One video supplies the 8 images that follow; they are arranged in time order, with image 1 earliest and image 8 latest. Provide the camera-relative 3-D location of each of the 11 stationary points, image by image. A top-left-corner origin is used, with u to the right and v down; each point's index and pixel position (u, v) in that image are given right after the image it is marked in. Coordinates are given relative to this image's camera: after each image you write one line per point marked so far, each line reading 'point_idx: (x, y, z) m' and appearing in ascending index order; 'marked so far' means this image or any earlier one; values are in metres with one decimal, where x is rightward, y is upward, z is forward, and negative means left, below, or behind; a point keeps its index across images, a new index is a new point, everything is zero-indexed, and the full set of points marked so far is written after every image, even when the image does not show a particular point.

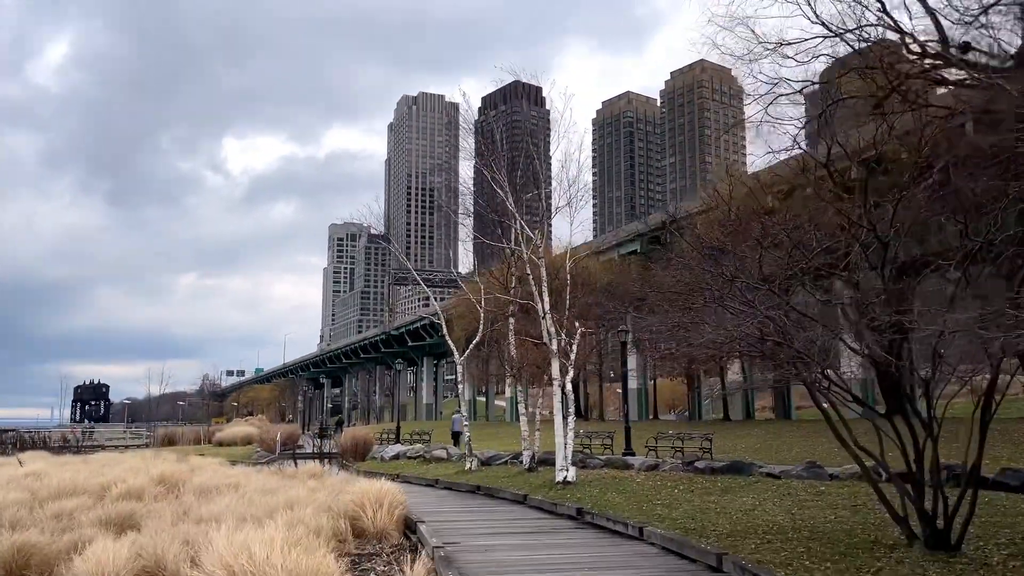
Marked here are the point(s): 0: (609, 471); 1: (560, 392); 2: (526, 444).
0: (+2.0, -3.6, +16.2) m
1: (+0.9, -1.9, +15.0) m
2: (+0.3, -3.3, +17.4) m
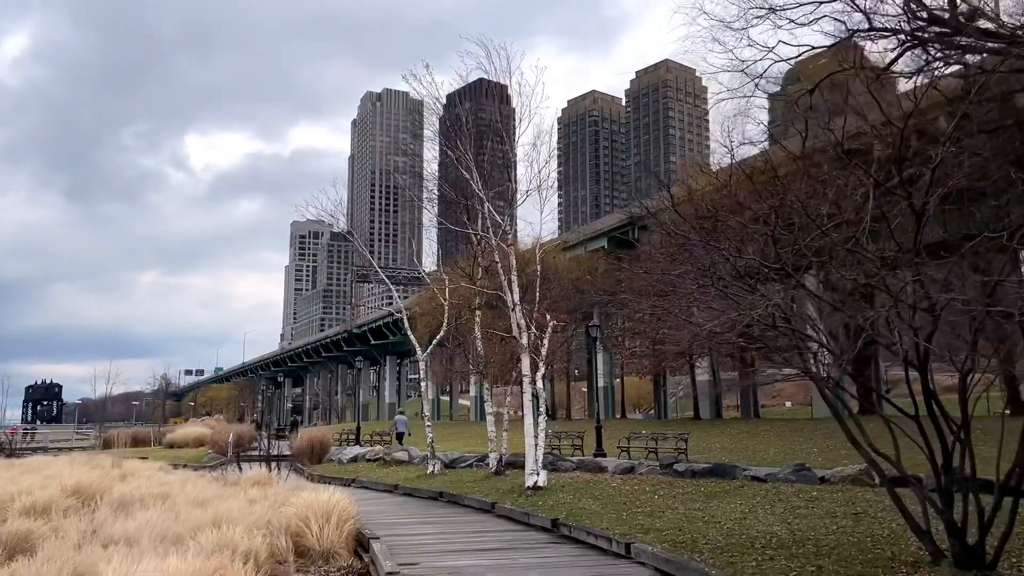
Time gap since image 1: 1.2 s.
0: (+1.3, -3.5, +15.4) m
1: (+0.3, -1.7, +14.1) m
2: (-0.4, -3.2, +16.5) m
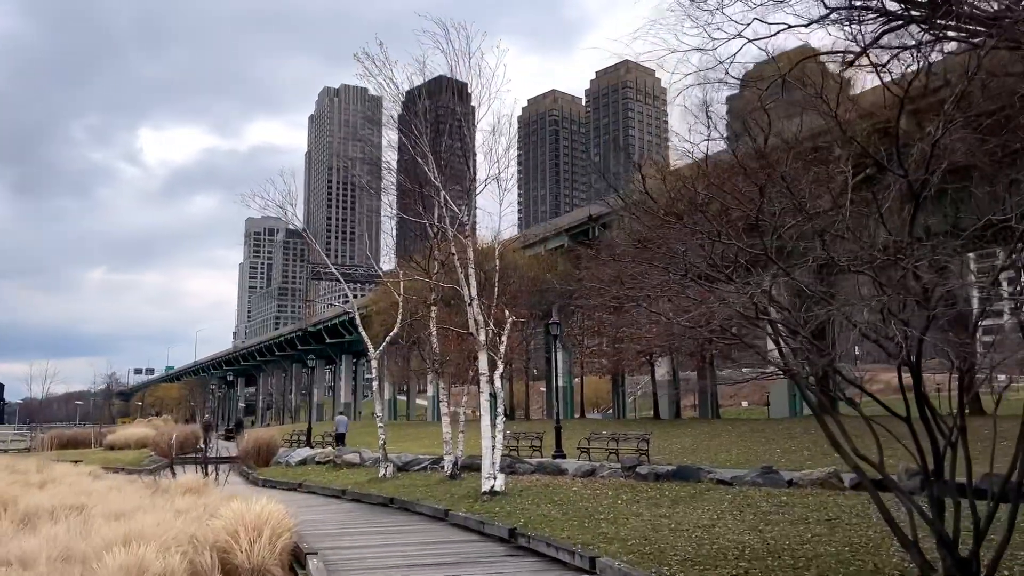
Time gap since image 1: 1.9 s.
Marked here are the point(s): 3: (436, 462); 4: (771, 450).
0: (+0.5, -3.4, +14.9) m
1: (-0.4, -1.6, +13.5) m
2: (-1.2, -3.1, +15.9) m
3: (-1.7, -4.0, +18.7) m
4: (+5.1, -3.2, +16.1) m
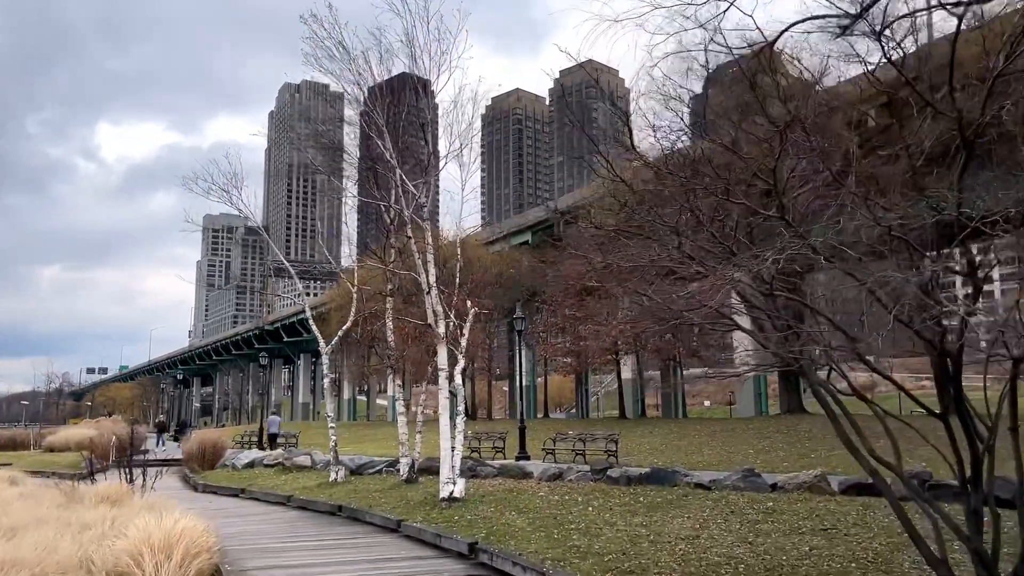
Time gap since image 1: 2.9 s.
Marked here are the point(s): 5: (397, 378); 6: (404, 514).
0: (-0.1, -3.3, +14.0) m
1: (-1.0, -1.5, +12.7) m
2: (-1.9, -3.0, +15.0) m
3: (-2.6, -3.8, +17.8) m
4: (+4.4, -3.0, +15.5) m
5: (-2.7, -2.1, +19.7) m
6: (-1.4, -3.0, +11.0) m
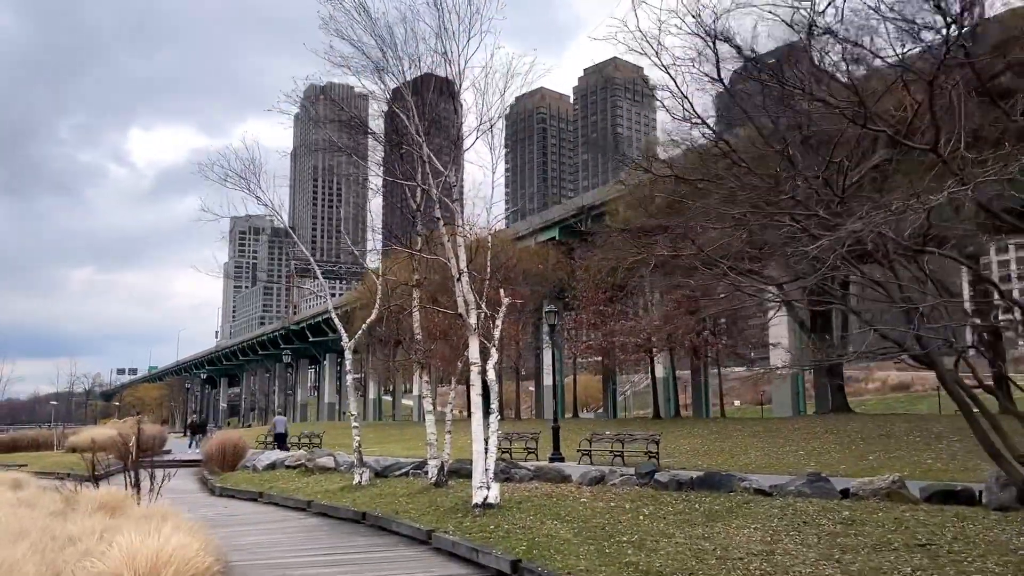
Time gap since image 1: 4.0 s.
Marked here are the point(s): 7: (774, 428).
0: (+0.4, -3.1, +13.2) m
1: (-0.5, -1.3, +11.8) m
2: (-1.3, -2.8, +14.2) m
3: (-1.9, -3.7, +17.0) m
4: (+5.0, -2.9, +14.5) m
5: (-2.0, -2.0, +18.9) m
6: (-0.9, -2.9, +10.2) m
7: (+6.1, -3.3, +19.3) m
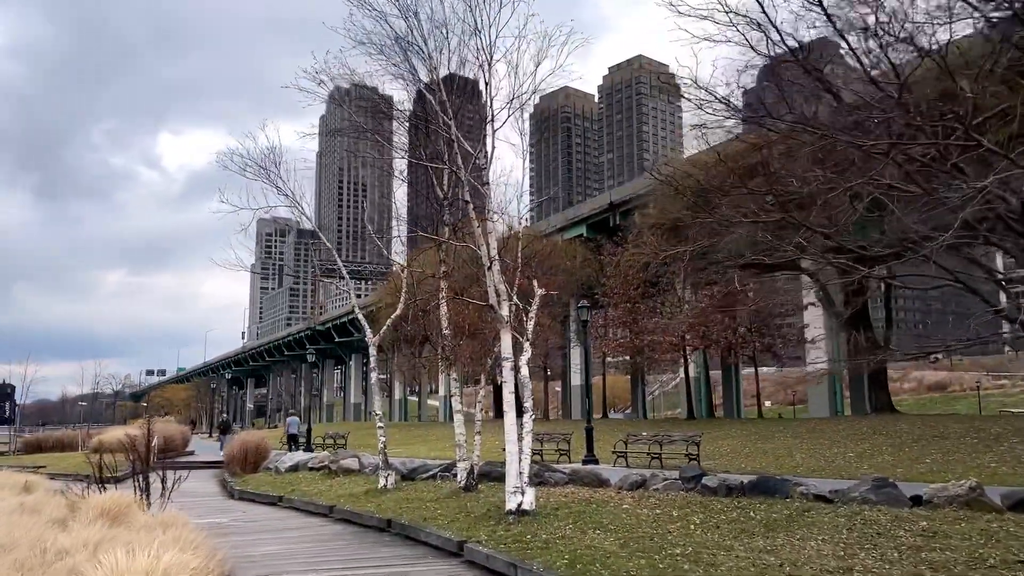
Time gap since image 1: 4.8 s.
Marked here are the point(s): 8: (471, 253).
0: (+0.9, -3.0, +12.5) m
1: (0.0, -1.2, +11.2) m
2: (-0.8, -2.7, +13.6) m
3: (-1.3, -3.6, +16.4) m
4: (+5.5, -2.8, +13.7) m
5: (-1.3, -1.9, +18.4) m
6: (-0.5, -2.8, +9.6) m
7: (+6.8, -3.1, +18.5) m
8: (-1.1, +0.9, +19.8) m
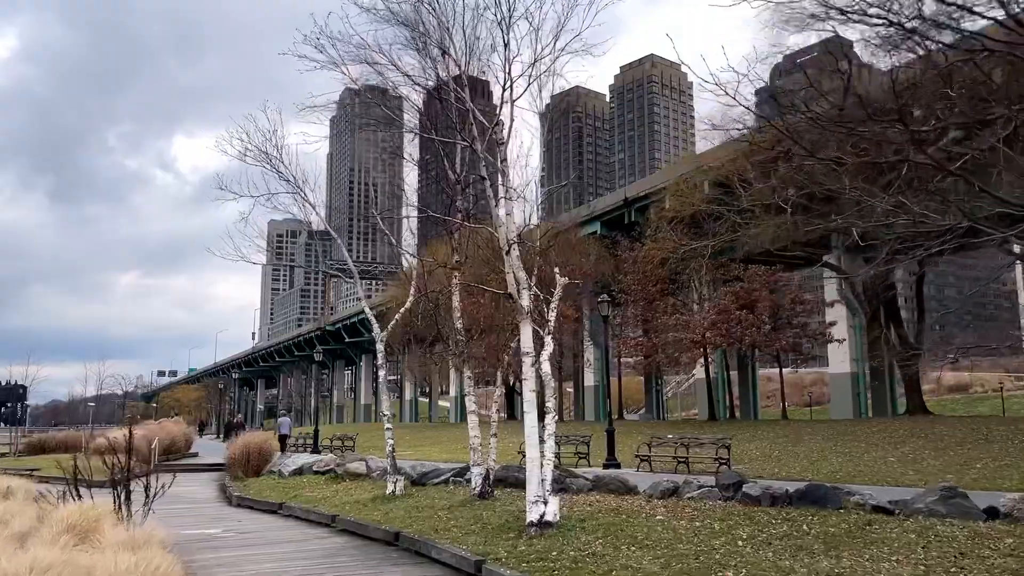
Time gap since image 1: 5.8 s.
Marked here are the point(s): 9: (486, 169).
0: (+1.2, -2.9, +11.7) m
1: (+0.2, -1.1, +10.4) m
2: (-0.5, -2.6, +12.8) m
3: (-1.0, -3.5, +15.6) m
4: (+5.7, -2.6, +12.9) m
5: (-1.0, -1.8, +17.6) m
6: (-0.3, -2.7, +8.8) m
7: (+7.1, -3.0, +17.6) m
8: (-0.8, +1.0, +19.0) m
9: (-0.4, +1.9, +13.1) m
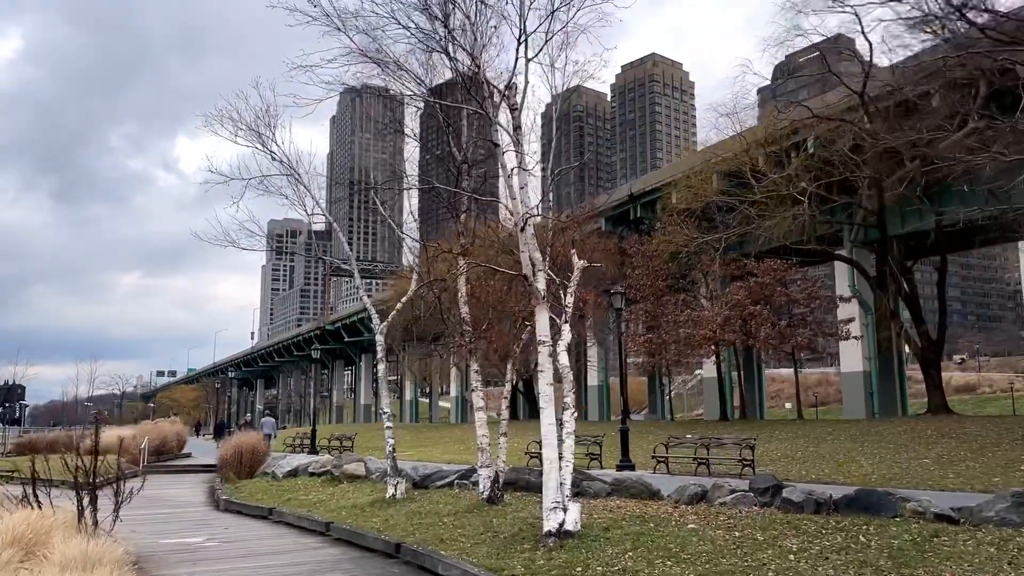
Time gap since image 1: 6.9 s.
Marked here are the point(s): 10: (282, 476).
0: (+1.3, -2.8, +11.0) m
1: (+0.3, -1.0, +9.7) m
2: (-0.4, -2.5, +12.1) m
3: (-0.9, -3.3, +14.9) m
4: (+5.9, -2.5, +12.1) m
5: (-0.9, -1.7, +16.8) m
6: (-0.2, -2.5, +8.0) m
7: (+7.2, -2.9, +16.8) m
8: (-0.7, +1.1, +18.2) m
9: (-0.3, +2.1, +12.3) m
10: (-5.2, -4.3, +19.4) m
